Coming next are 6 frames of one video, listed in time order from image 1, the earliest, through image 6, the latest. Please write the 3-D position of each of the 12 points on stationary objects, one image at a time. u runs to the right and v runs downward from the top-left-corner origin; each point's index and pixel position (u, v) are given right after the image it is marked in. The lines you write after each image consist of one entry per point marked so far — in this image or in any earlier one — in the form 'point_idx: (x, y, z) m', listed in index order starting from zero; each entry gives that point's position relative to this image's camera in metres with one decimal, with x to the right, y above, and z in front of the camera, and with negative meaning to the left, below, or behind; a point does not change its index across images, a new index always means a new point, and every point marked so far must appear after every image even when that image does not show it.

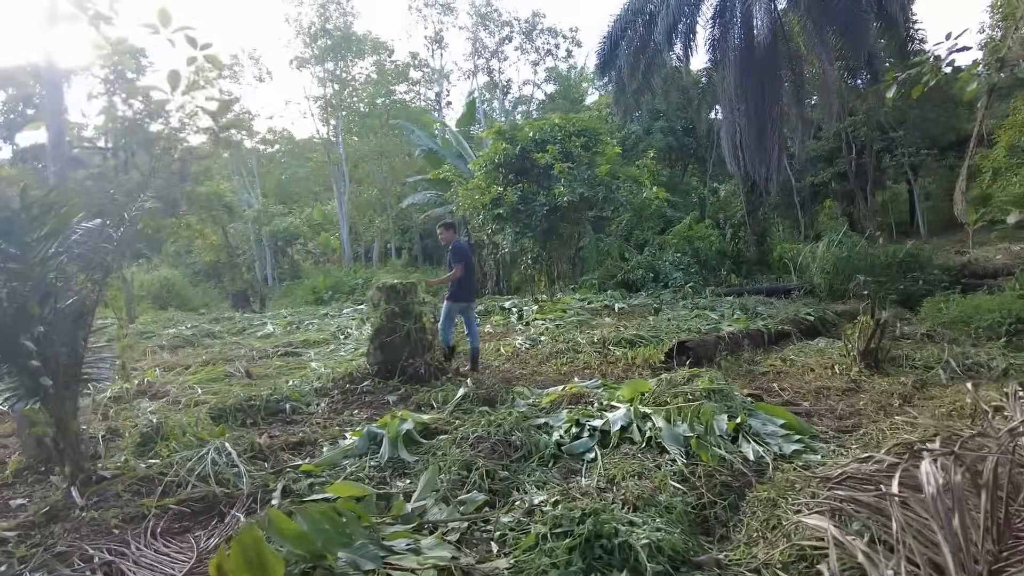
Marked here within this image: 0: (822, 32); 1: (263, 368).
0: (+5.7, +4.8, +12.6) m
1: (-2.5, -0.8, +6.7) m
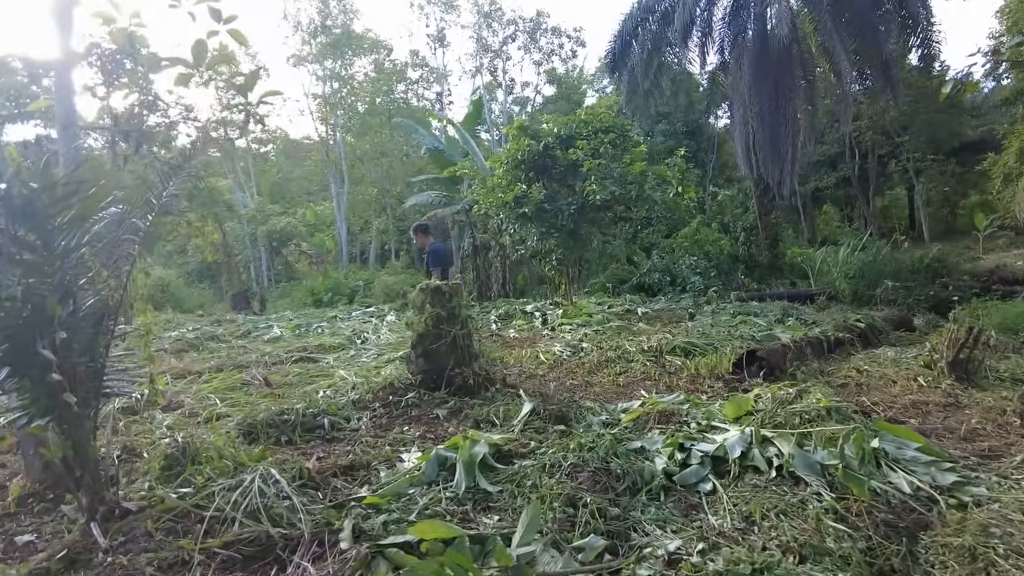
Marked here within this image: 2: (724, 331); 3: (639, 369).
0: (+6.1, +4.7, +12.3) m
1: (-2.1, -0.8, +6.2) m
2: (+2.2, -0.4, +6.7) m
3: (+1.0, -0.7, +5.2) m
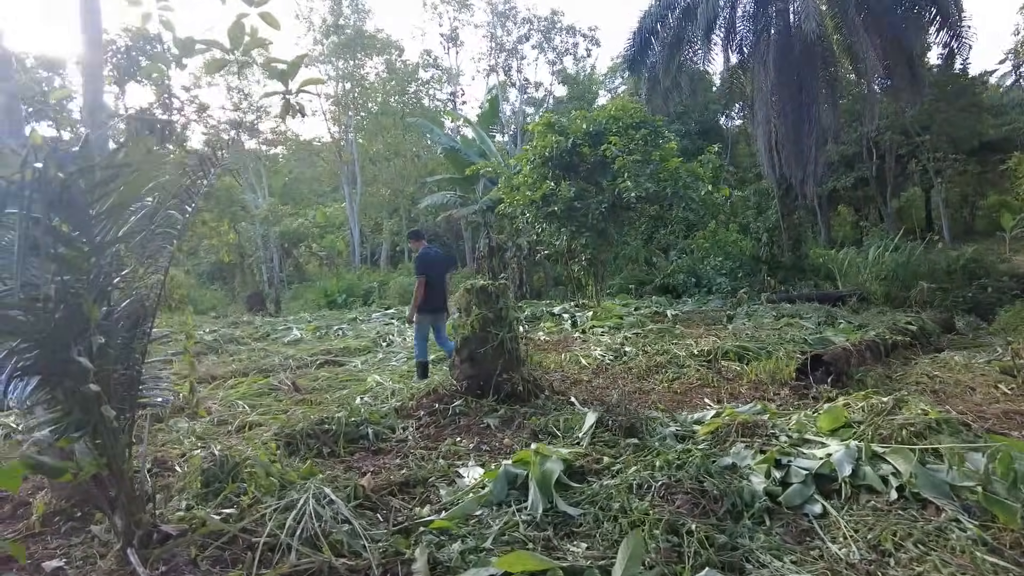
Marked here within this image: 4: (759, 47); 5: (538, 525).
0: (+6.5, +4.6, +11.9) m
1: (-1.8, -0.8, +5.9) m
2: (+2.5, -0.5, +6.4) m
3: (+1.4, -0.7, +4.9) m
4: (+4.3, +4.3, +12.0) m
5: (+0.1, -0.9, +2.5) m
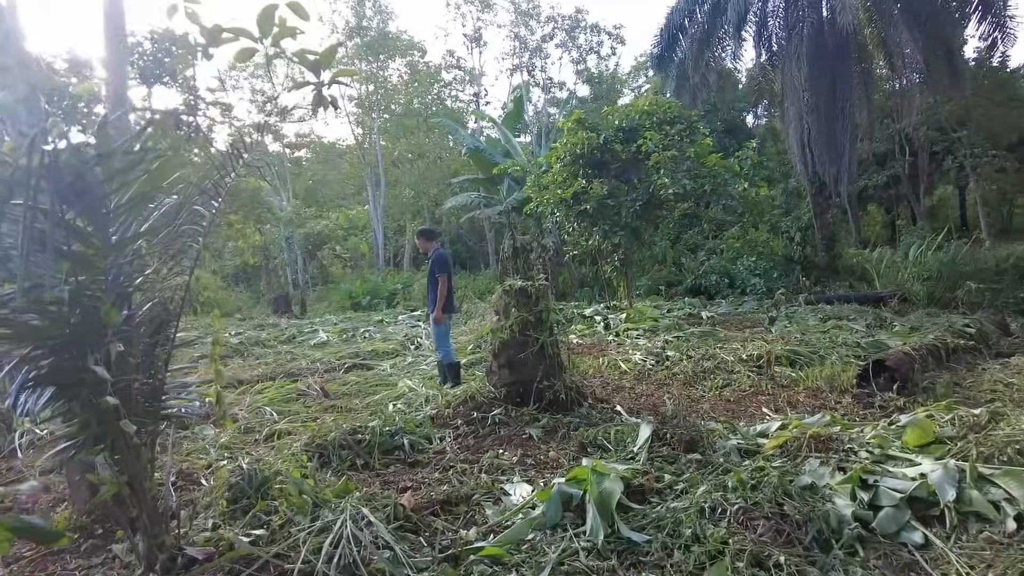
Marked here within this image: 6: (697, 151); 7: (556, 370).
0: (+7.0, +4.6, +11.5) m
1: (-1.5, -0.8, +5.7) m
2: (+2.9, -0.5, +6.1) m
3: (+1.6, -0.7, +4.6) m
4: (+4.8, +4.3, +11.7) m
5: (+0.3, -0.9, +2.2) m
6: (+2.5, +1.8, +8.8) m
7: (+0.3, -0.5, +4.1) m
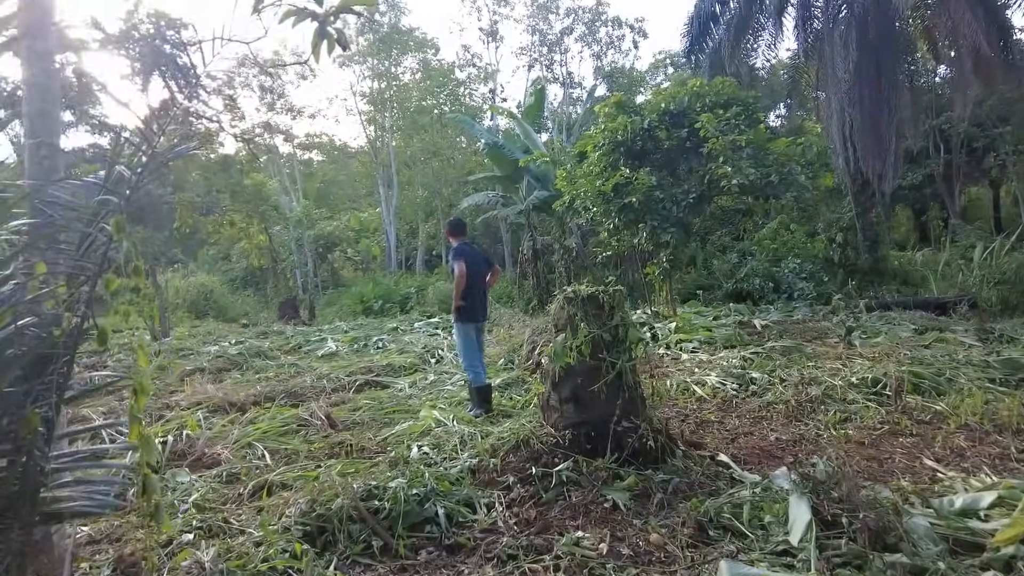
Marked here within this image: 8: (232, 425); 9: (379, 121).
0: (+7.4, +4.6, +10.3) m
1: (-1.2, -0.9, +4.7) m
2: (+3.2, -0.5, +5.0) m
3: (+1.9, -0.7, +3.5) m
4: (+5.3, +4.2, +10.6) m
5: (+0.6, -0.9, +1.2) m
6: (+2.8, +1.8, +7.7) m
7: (+0.6, -0.5, +3.0) m
8: (-1.9, -0.9, +4.4) m
9: (-3.3, +4.3, +16.6) m
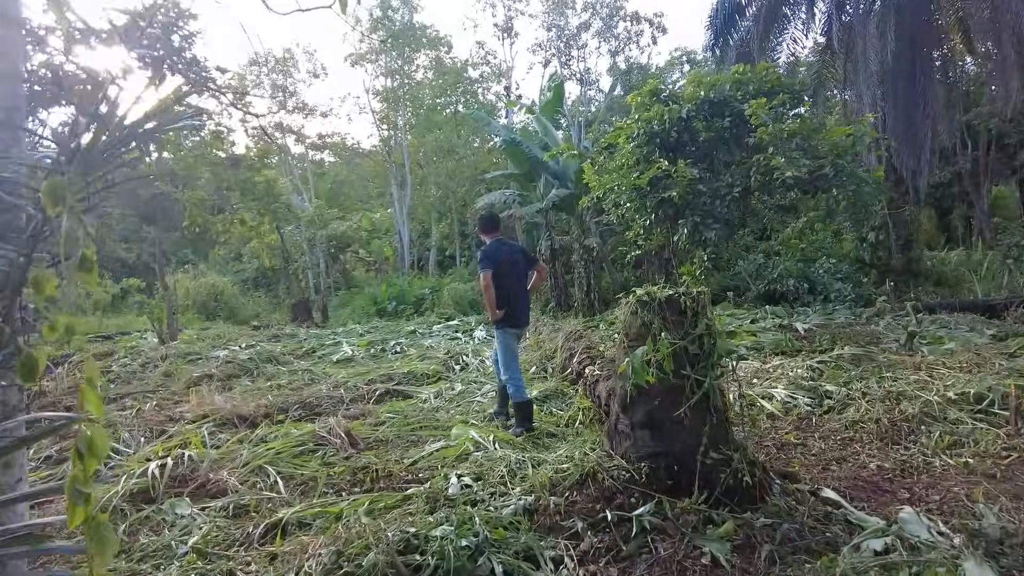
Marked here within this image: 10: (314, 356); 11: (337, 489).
0: (+7.7, +4.5, +9.7) m
1: (-0.9, -0.9, +4.2) m
2: (+3.5, -0.5, +4.4) m
3: (+2.2, -0.7, +3.0) m
4: (+5.6, +4.2, +10.0) m
5: (+0.8, -0.9, +0.7) m
6: (+3.2, +1.7, +7.1) m
7: (+0.8, -0.5, +2.5) m
8: (-1.6, -0.9, +3.9) m
9: (-2.8, +4.3, +16.1) m
10: (-2.3, -0.8, +7.7) m
11: (-0.8, -0.9, +3.0) m
